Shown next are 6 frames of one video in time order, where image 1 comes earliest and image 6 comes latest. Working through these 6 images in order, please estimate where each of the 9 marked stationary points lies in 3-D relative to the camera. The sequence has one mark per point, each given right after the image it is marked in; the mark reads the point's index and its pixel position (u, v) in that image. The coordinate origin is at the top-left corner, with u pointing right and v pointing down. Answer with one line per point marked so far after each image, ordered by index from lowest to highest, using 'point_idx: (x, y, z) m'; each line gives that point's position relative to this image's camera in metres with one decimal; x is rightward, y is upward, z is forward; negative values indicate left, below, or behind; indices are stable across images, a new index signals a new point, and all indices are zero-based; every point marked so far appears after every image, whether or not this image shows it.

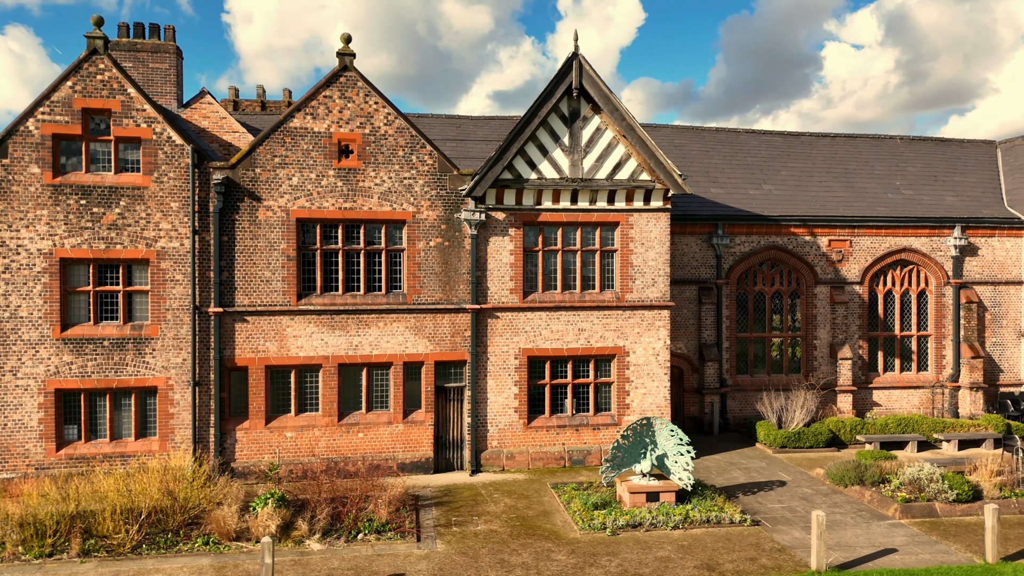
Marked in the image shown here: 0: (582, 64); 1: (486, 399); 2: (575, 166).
0: (+1.9, +6.0, +16.0) m
1: (-0.7, -3.1, +16.4) m
2: (+1.7, +3.3, +16.4) m
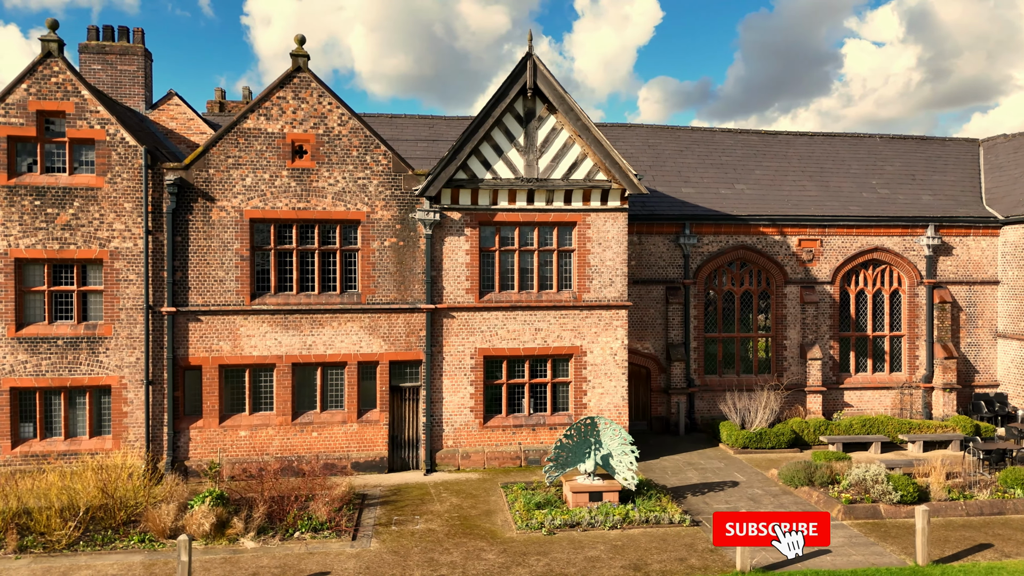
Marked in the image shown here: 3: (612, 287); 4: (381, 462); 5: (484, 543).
0: (+0.7, +6.0, +16.0) m
1: (-1.9, -3.1, +16.4) m
2: (+0.5, +3.4, +16.4) m
3: (+2.9, 0.0, +17.0) m
4: (-3.5, -4.7, +16.0) m
5: (-0.6, -5.0, +11.6) m
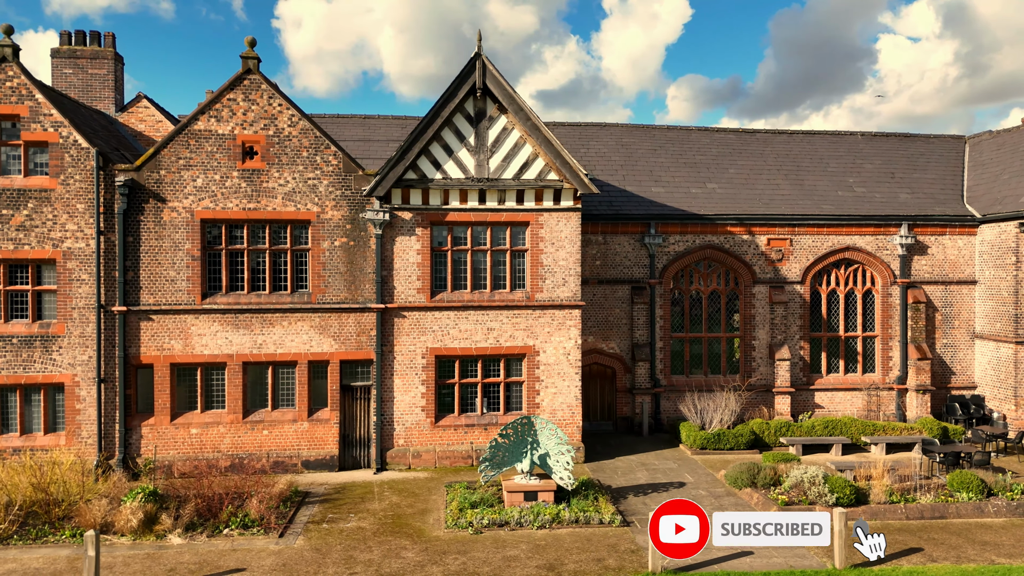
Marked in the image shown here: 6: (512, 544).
0: (-0.7, +6.0, +16.0) m
1: (-3.3, -3.0, +16.4) m
2: (-0.8, +3.4, +16.4) m
3: (+1.5, 0.0, +17.0) m
4: (-4.9, -4.7, +16.1) m
5: (-2.1, -4.9, +11.7) m
6: (0.0, -4.9, +11.5) m
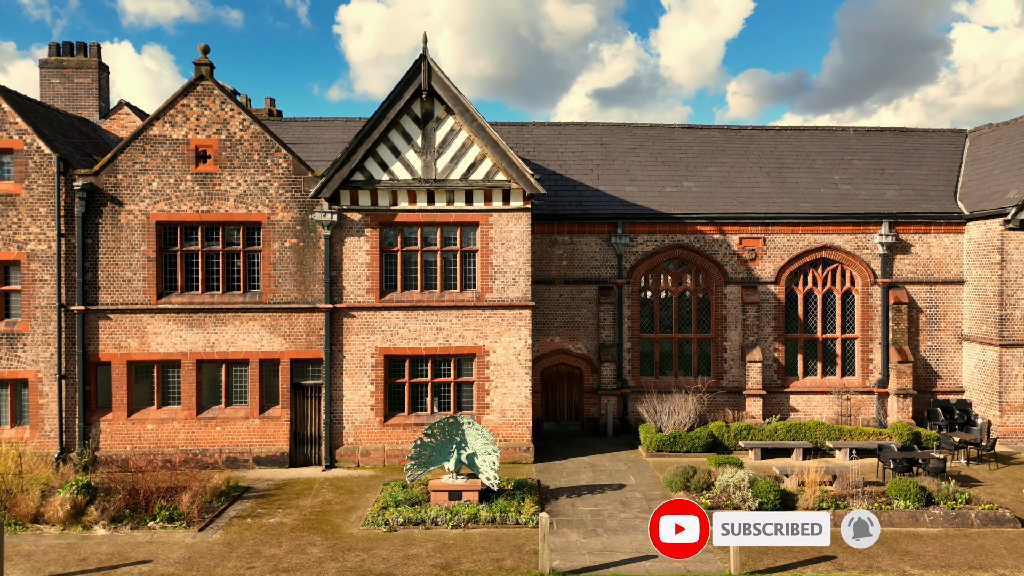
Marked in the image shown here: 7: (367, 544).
0: (-2.2, +6.0, +16.1) m
1: (-4.8, -3.0, +16.7) m
2: (-2.3, +3.4, +16.5) m
3: (+0.1, 0.0, +16.9) m
4: (-6.4, -4.7, +16.5) m
5: (-3.8, -4.9, +11.8) m
6: (-1.8, -4.9, +11.6) m
7: (-2.8, -4.9, +11.5) m
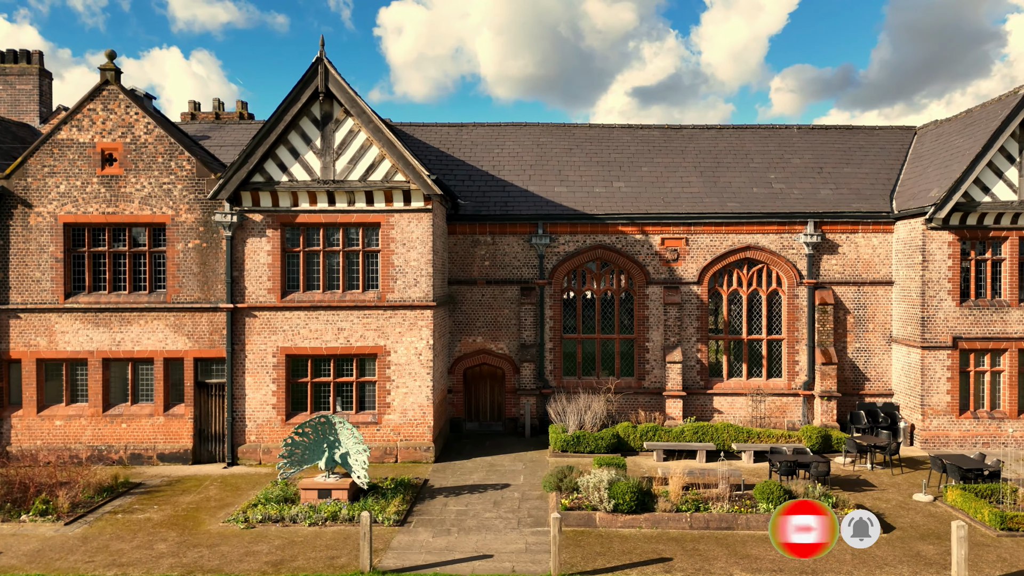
0: (-5.1, +6.0, +16.2) m
1: (-7.6, -3.1, +17.0) m
2: (-5.2, +3.3, +16.7) m
3: (-2.7, 0.0, +17.0) m
4: (-9.2, -4.7, +16.8) m
5: (-6.8, -5.0, +12.1) m
6: (-4.8, -4.9, +11.8) m
7: (-5.8, -5.0, +11.7) m
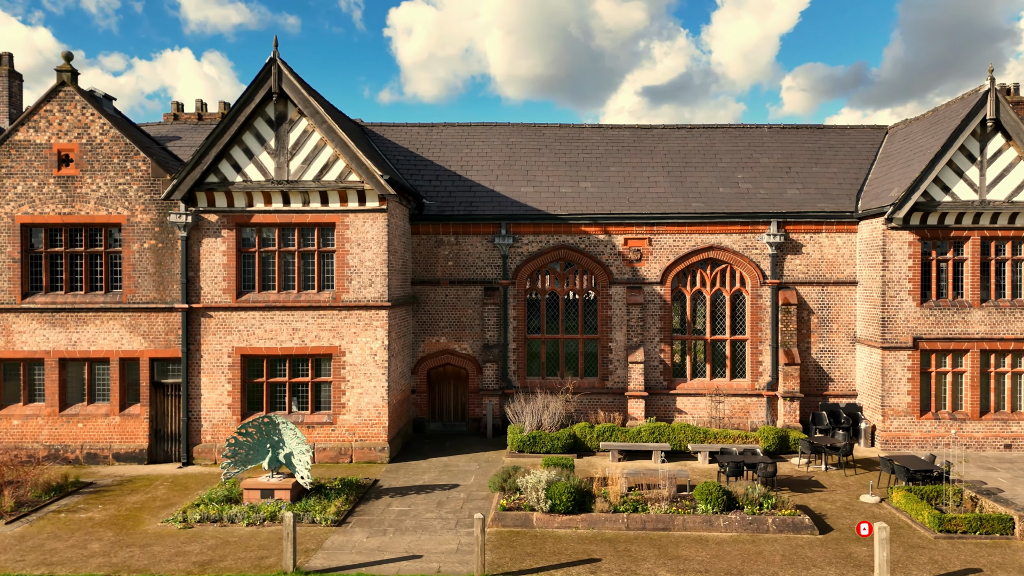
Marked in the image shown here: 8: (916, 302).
0: (-6.3, +6.0, +16.3) m
1: (-8.9, -3.1, +17.0) m
2: (-6.5, +3.3, +16.7) m
3: (-4.0, 0.0, +17.1) m
4: (-10.5, -4.7, +16.9) m
5: (-8.2, -5.0, +12.1) m
6: (-6.1, -5.0, +11.8) m
7: (-7.1, -5.0, +11.8) m
8: (+12.6, -0.4, +18.7) m
